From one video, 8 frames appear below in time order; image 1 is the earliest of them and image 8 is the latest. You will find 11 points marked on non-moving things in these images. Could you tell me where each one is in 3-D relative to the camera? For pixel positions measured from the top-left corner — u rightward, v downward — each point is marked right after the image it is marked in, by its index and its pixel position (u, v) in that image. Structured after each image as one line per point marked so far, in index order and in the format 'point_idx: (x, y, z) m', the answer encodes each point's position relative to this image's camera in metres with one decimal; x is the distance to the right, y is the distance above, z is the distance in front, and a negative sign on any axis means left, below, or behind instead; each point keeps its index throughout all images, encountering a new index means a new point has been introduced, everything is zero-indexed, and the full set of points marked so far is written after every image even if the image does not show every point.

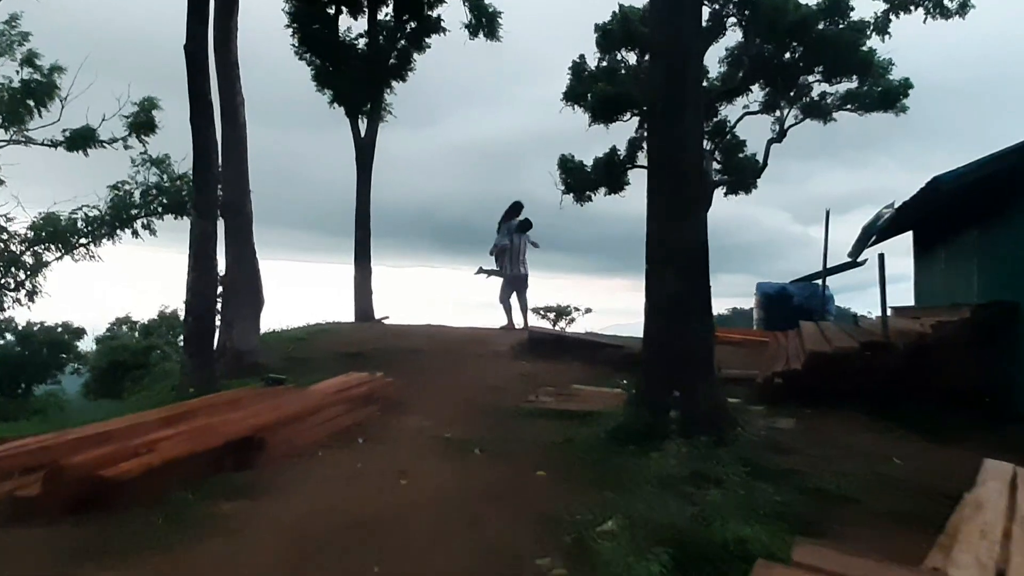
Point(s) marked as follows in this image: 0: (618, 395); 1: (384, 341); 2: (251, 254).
0: (+1.2, -1.1, +7.8) m
1: (-2.2, -0.9, +12.9) m
2: (-4.1, +0.5, +11.3) m
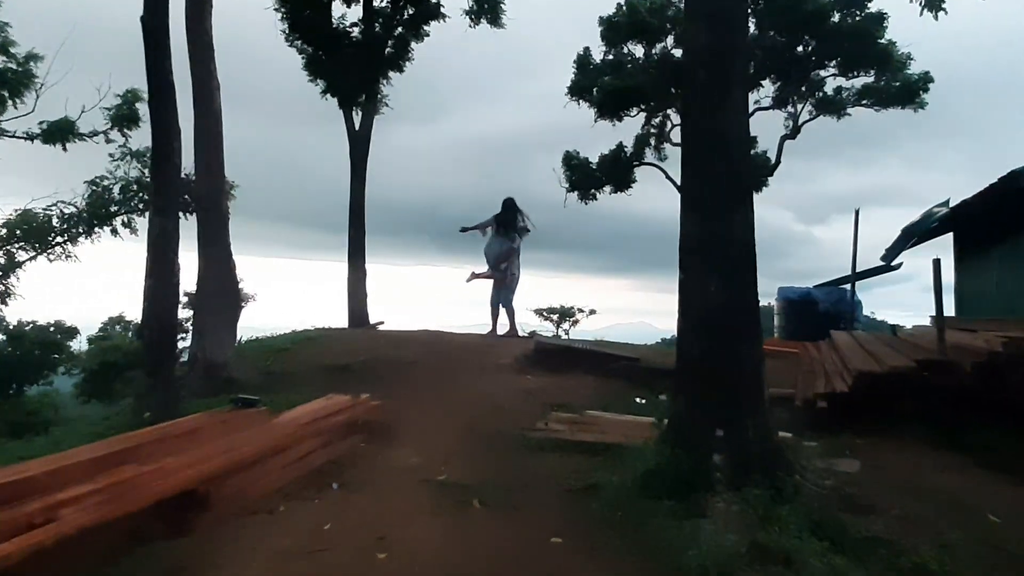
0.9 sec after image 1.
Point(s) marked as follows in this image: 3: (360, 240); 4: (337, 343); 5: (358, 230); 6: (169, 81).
0: (+1.2, -1.2, +6.6) m
1: (-2.1, -1.0, +11.7) m
2: (-4.0, +0.5, +10.1) m
3: (-4.0, +1.2, +18.4) m
4: (-2.9, -0.9, +12.5) m
5: (-4.0, +1.5, +18.4) m
6: (-3.8, +2.3, +7.9) m
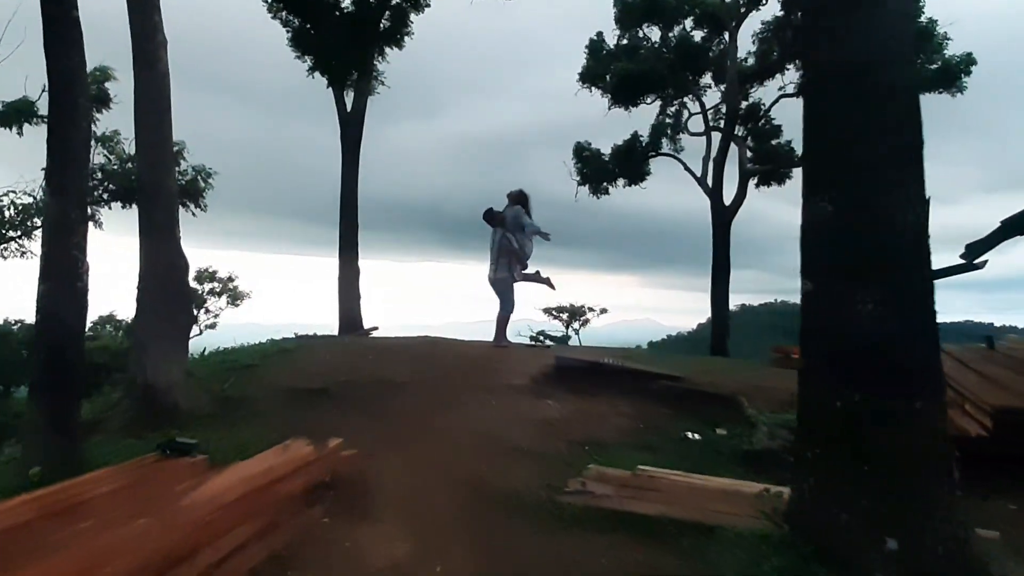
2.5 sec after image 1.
0: (+1.4, -1.3, +4.6) m
1: (-1.9, -1.0, +9.8) m
2: (-3.8, +0.4, +8.1) m
3: (-3.7, +1.2, +16.4) m
4: (-2.7, -1.0, +10.5) m
5: (-3.8, +1.5, +16.4) m
6: (-3.6, +2.2, +5.9) m
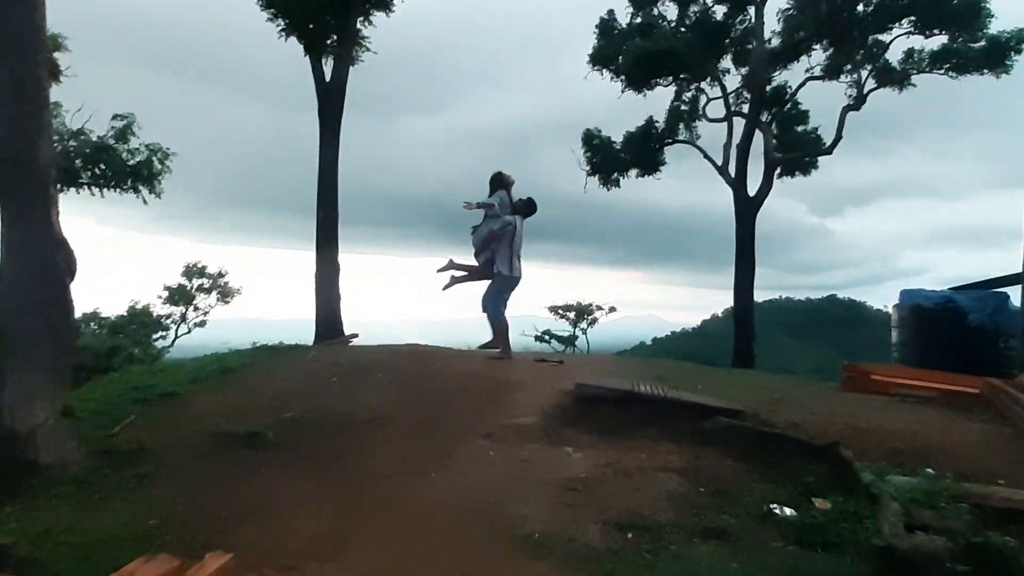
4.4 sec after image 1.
0: (+1.4, -1.4, +2.3) m
1: (-1.9, -1.1, +7.4) m
2: (-3.8, +0.4, +5.8) m
3: (-3.6, +1.3, +14.1) m
4: (-2.6, -1.0, +8.2) m
5: (-3.7, +1.5, +14.1) m
6: (-3.6, +2.2, +3.6) m
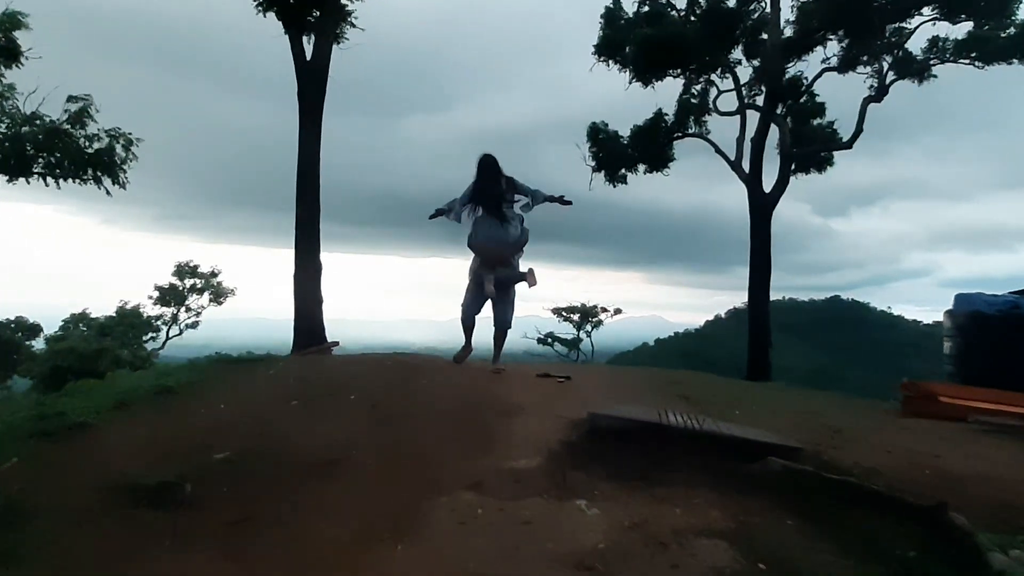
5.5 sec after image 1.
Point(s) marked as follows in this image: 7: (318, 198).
0: (+1.4, -1.4, +0.9) m
1: (-1.9, -1.1, +6.0) m
2: (-3.8, +0.3, +4.4) m
3: (-3.6, +1.2, +12.7) m
4: (-2.7, -1.0, +6.8) m
5: (-3.6, +1.5, +12.7) m
6: (-3.6, +2.1, +2.2) m
7: (-3.5, +1.6, +12.8) m
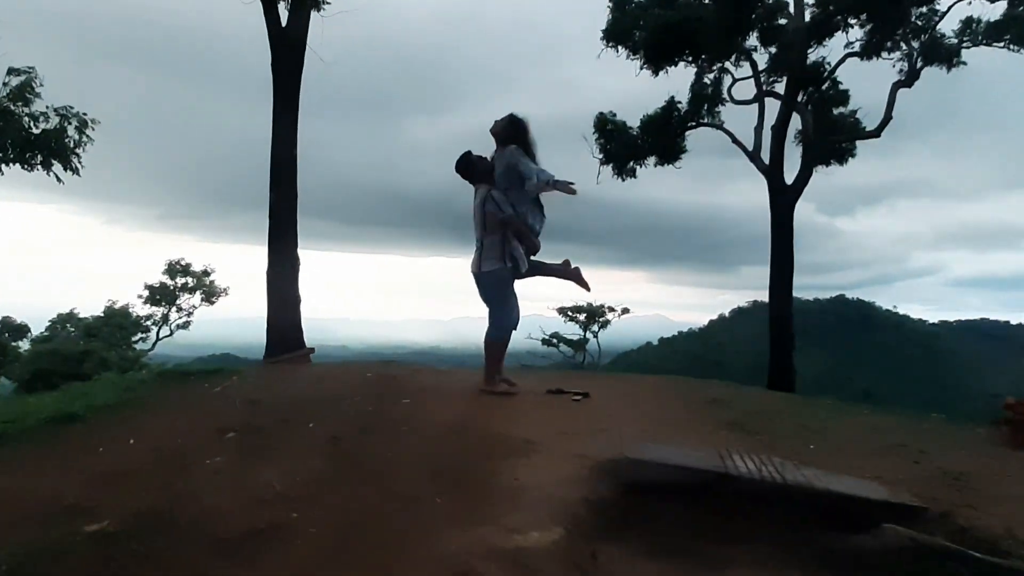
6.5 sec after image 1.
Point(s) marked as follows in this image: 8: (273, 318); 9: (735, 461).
0: (+1.4, -1.4, -0.7) m
1: (-1.9, -1.1, +4.5) m
2: (-3.8, +0.4, +2.9) m
3: (-3.6, +1.3, +11.1) m
4: (-2.6, -1.0, +5.2) m
5: (-3.6, +1.5, +11.2) m
6: (-3.6, +2.2, +0.6) m
7: (-3.4, +1.7, +11.2) m
8: (-3.7, -0.5, +11.1) m
9: (+1.3, -1.0, +4.1) m
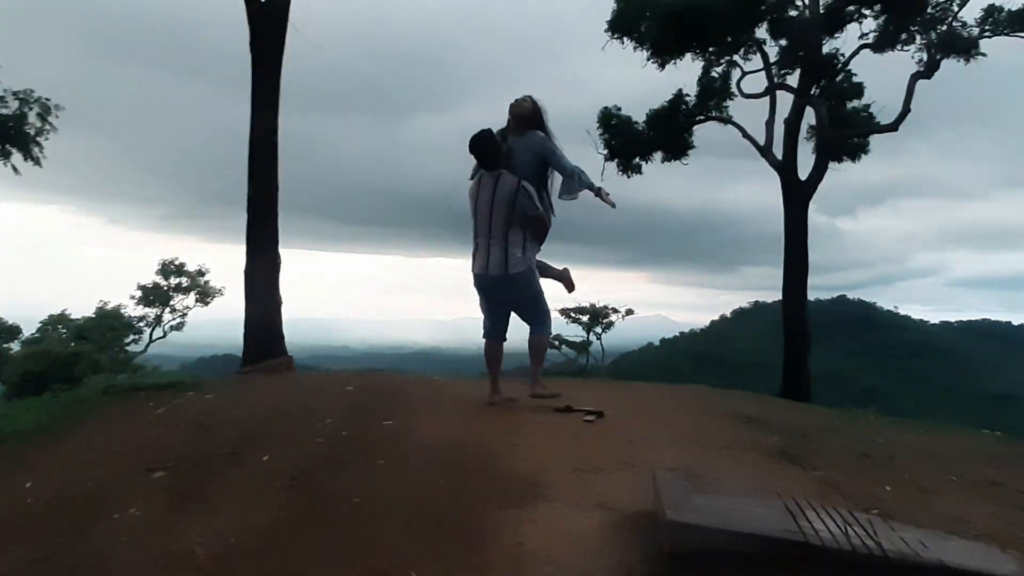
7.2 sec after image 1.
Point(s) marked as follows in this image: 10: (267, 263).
0: (+1.4, -1.4, -1.7) m
1: (-1.8, -1.1, +3.5) m
2: (-3.8, +0.4, +1.9) m
3: (-3.5, +1.2, +10.1) m
4: (-2.6, -1.0, +4.2) m
5: (-3.6, +1.5, +10.2) m
6: (-3.6, +2.2, -0.4) m
7: (-3.4, +1.6, +10.2) m
8: (-3.7, -0.5, +10.1) m
9: (+1.3, -1.0, +3.1) m
10: (-3.5, +0.3, +10.1) m
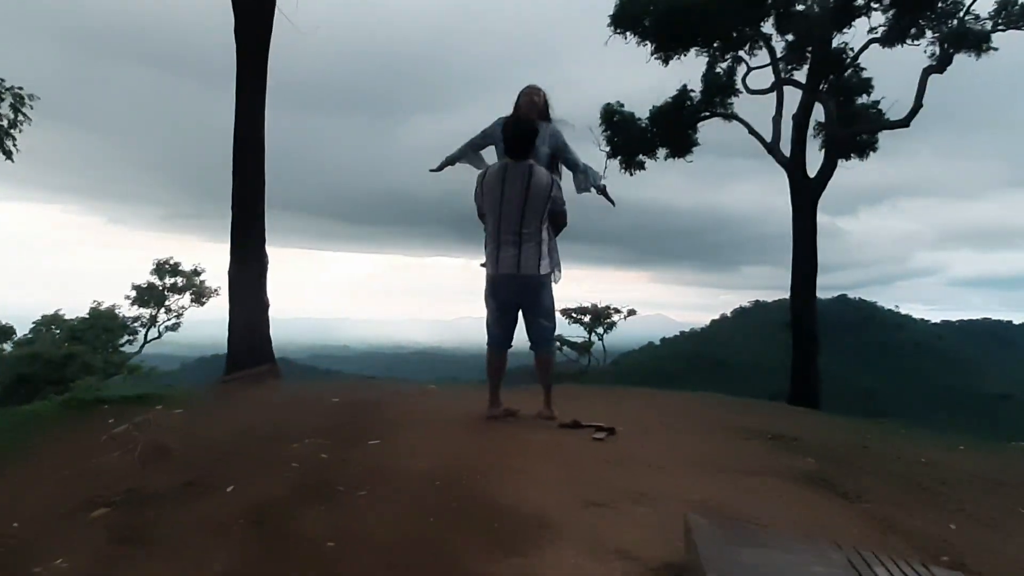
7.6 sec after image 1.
0: (+1.4, -1.4, -2.3) m
1: (-1.8, -1.1, +2.9) m
2: (-3.8, +0.3, +1.3) m
3: (-3.5, +1.2, +9.6) m
4: (-2.6, -1.0, +3.6) m
5: (-3.5, +1.5, +9.6) m
6: (-3.6, +2.1, -0.9) m
7: (-3.4, +1.6, +9.6) m
8: (-3.7, -0.5, +9.6) m
9: (+1.3, -1.0, +2.5) m
10: (-3.4, +0.3, +9.5) m
